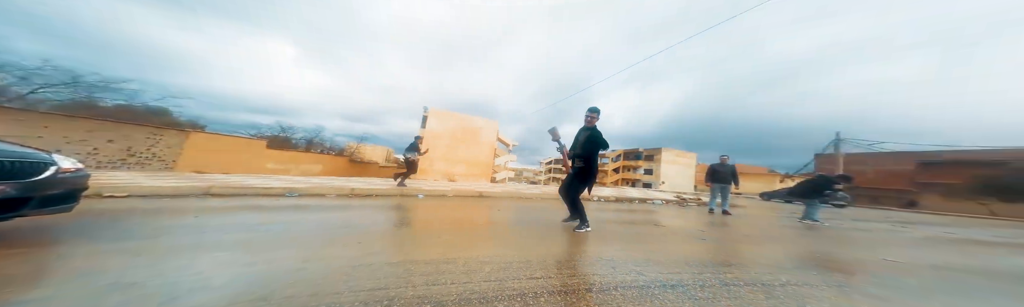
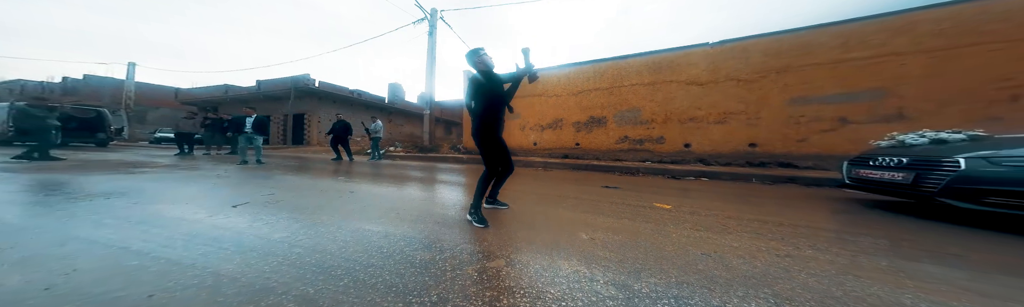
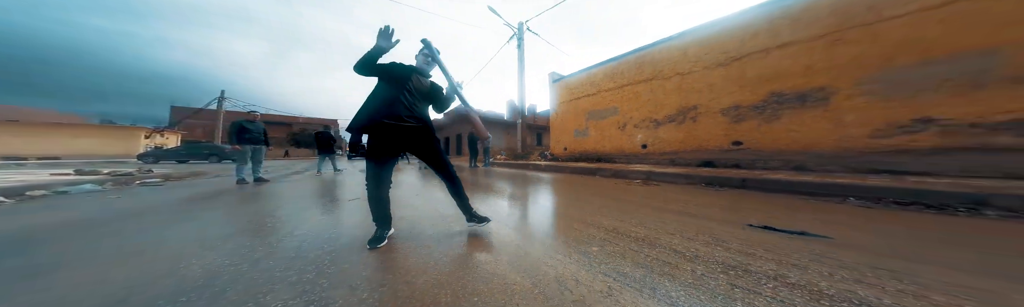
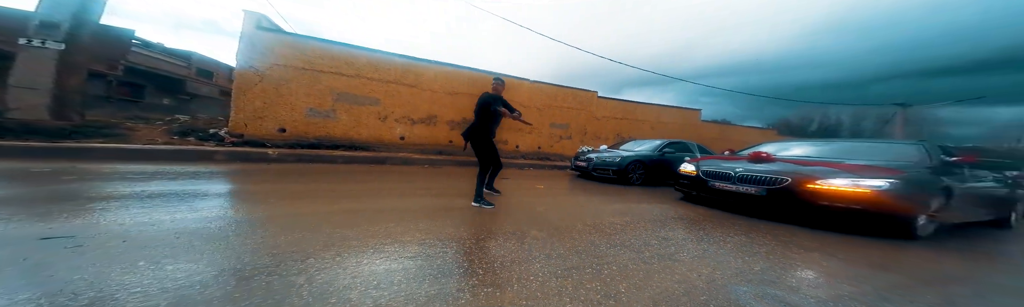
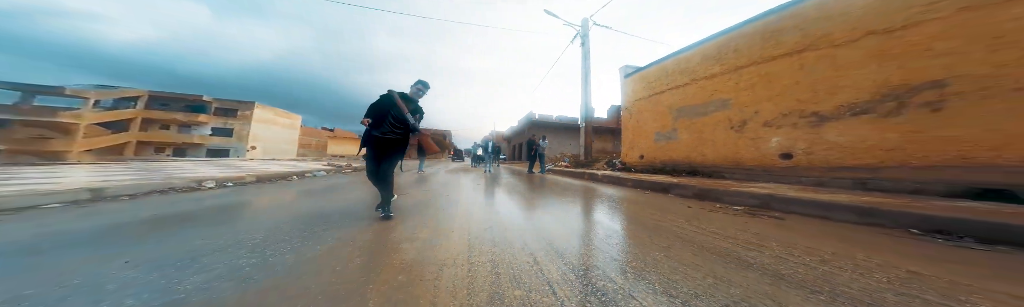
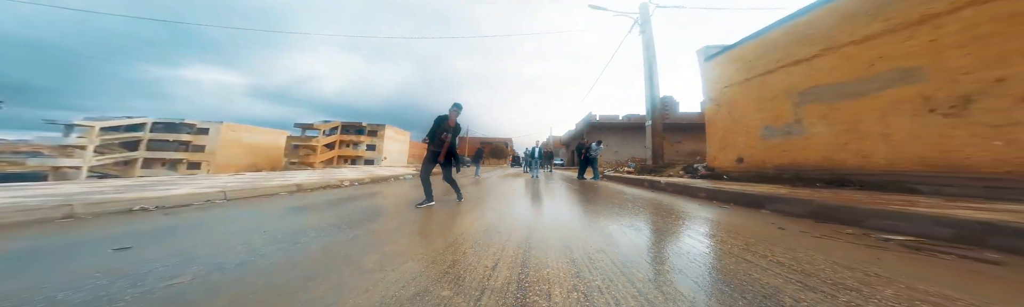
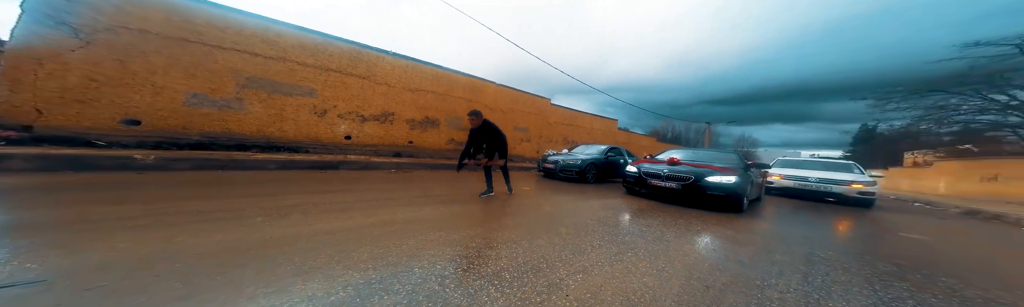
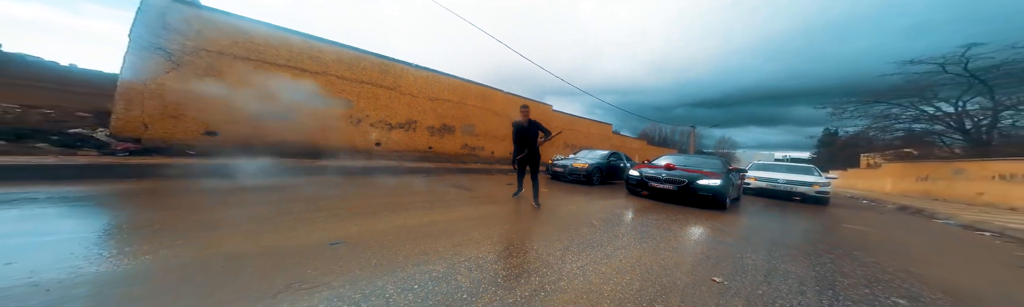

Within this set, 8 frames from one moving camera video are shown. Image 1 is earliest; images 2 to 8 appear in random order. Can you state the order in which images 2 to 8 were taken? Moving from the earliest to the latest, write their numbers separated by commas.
6, 5, 3, 2, 4, 7, 8
